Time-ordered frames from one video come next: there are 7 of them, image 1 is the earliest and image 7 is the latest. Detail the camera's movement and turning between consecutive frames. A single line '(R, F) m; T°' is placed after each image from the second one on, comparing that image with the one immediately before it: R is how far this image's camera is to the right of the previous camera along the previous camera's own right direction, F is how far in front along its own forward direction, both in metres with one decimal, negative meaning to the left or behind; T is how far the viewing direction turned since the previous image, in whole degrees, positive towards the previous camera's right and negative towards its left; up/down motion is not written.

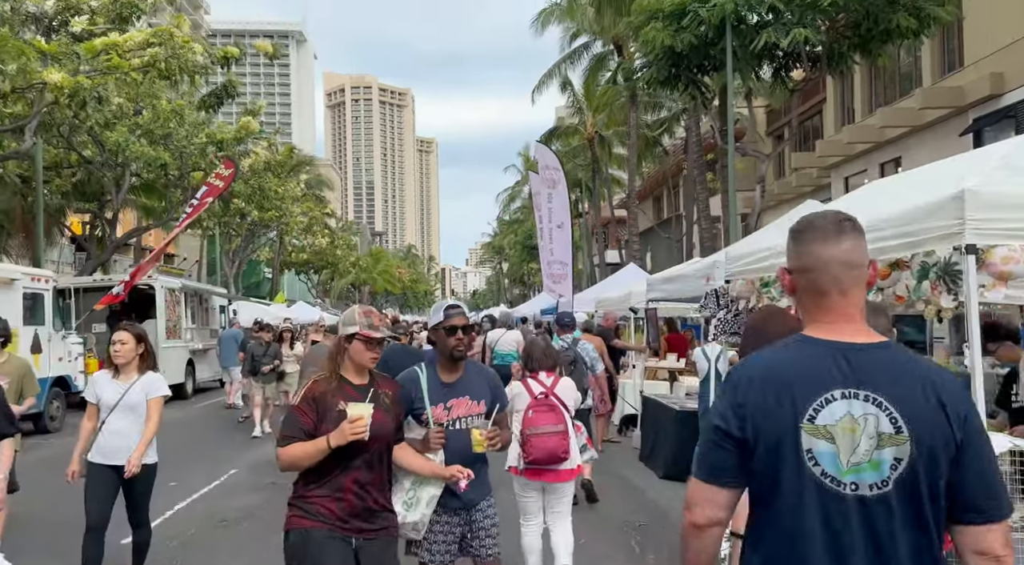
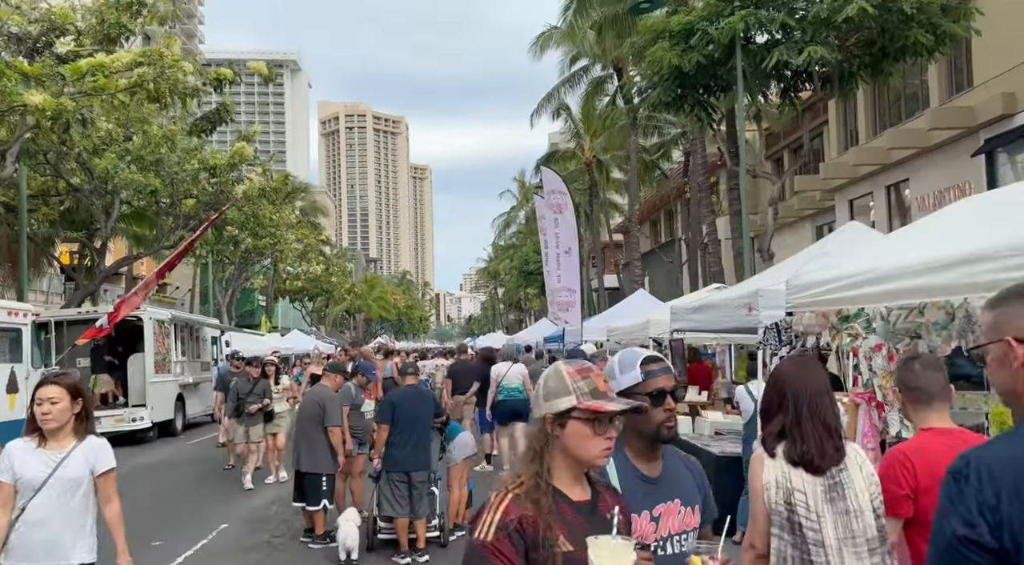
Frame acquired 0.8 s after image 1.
(-0.2, +0.8) m; 0°
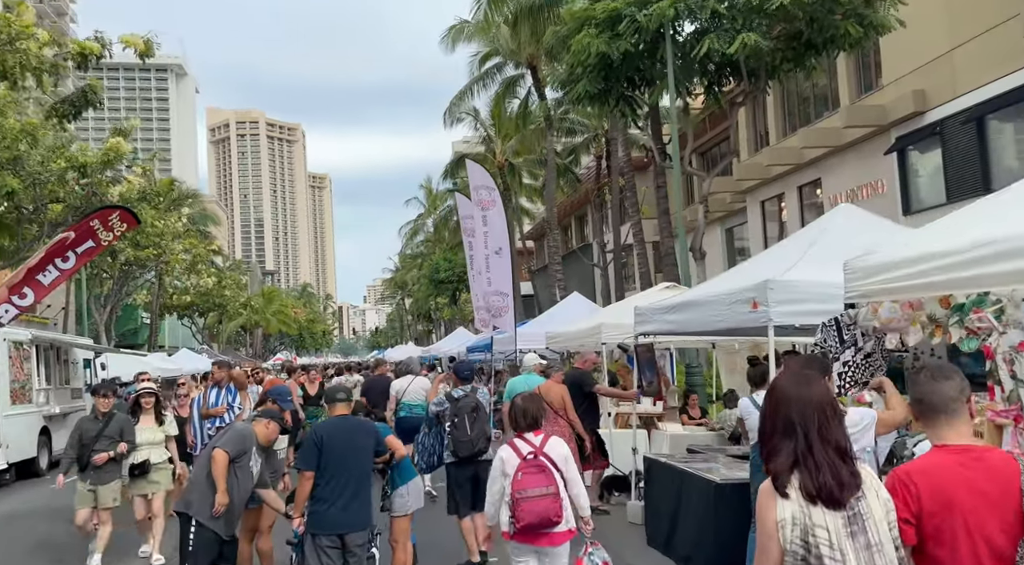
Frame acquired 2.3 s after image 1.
(-0.4, +1.7) m; +6°
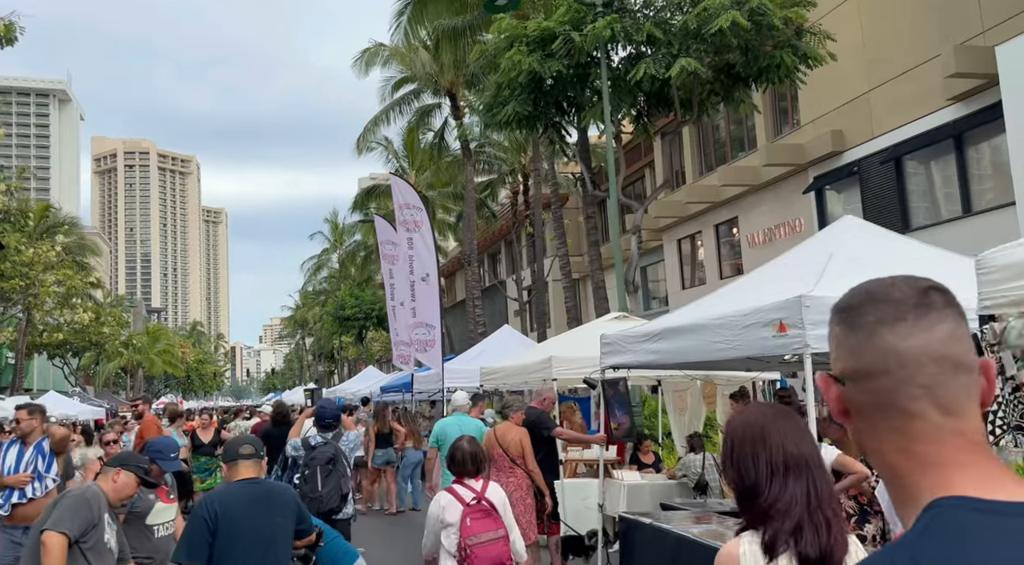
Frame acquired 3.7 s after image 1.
(-0.4, +1.6) m; +6°
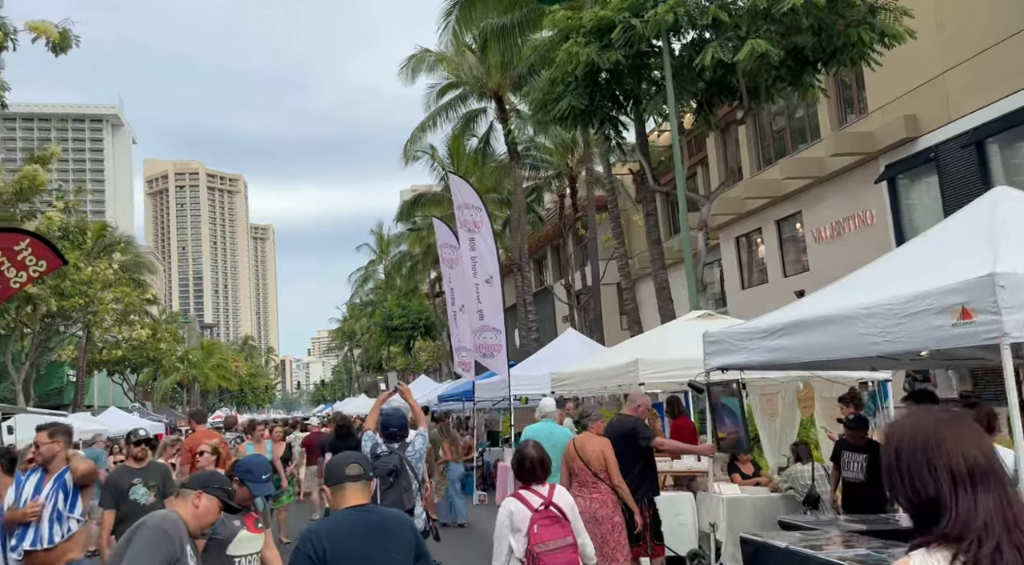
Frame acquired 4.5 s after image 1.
(-0.4, +0.6) m; -3°
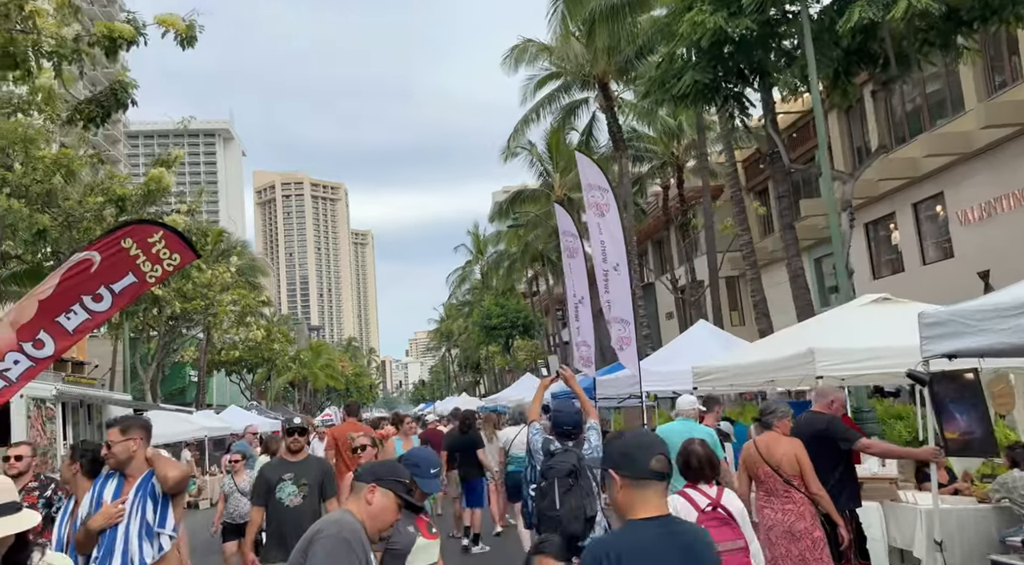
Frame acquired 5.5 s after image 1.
(-0.5, +0.4) m; -6°
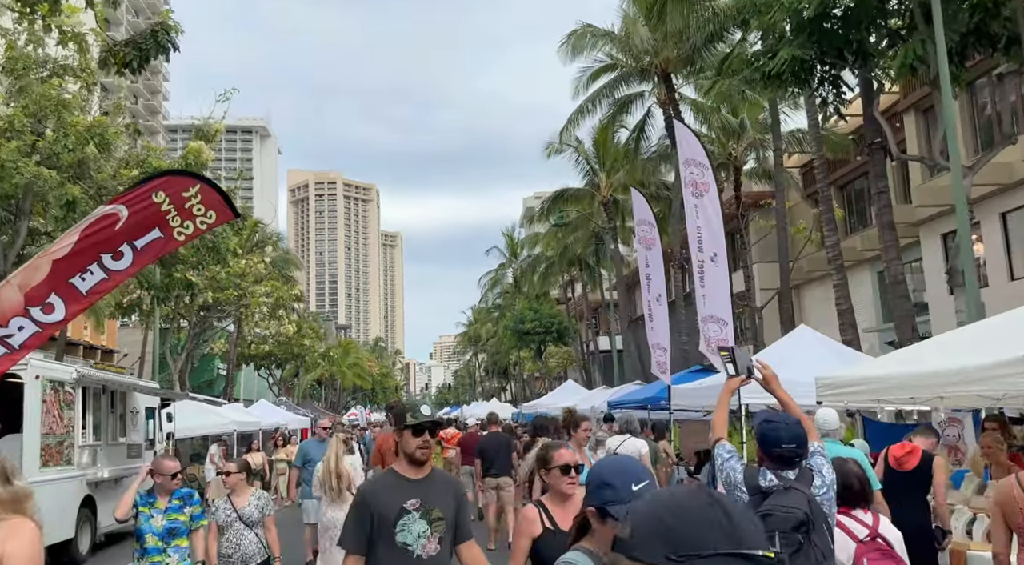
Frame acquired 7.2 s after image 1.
(-0.7, +1.5) m; -2°
